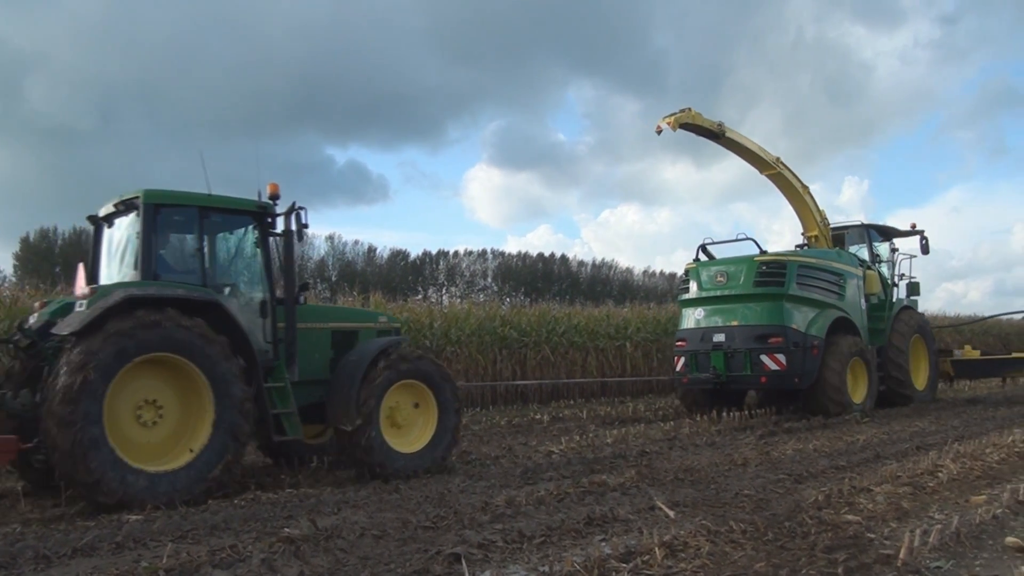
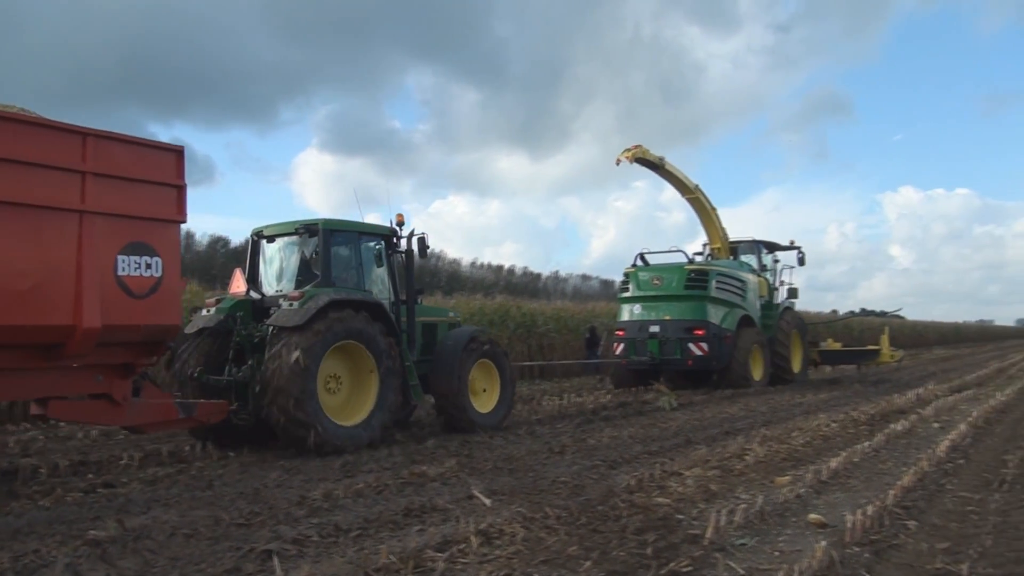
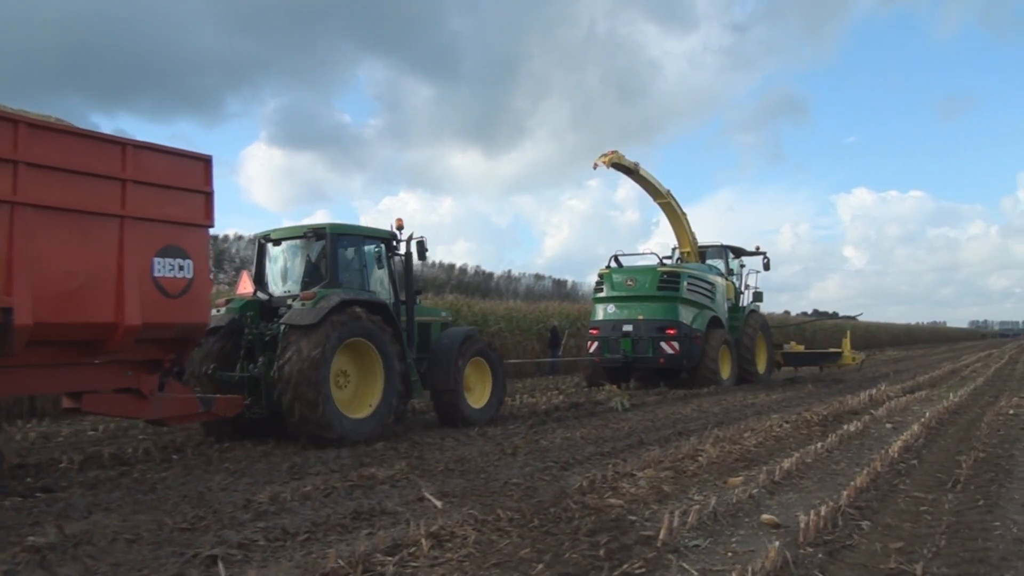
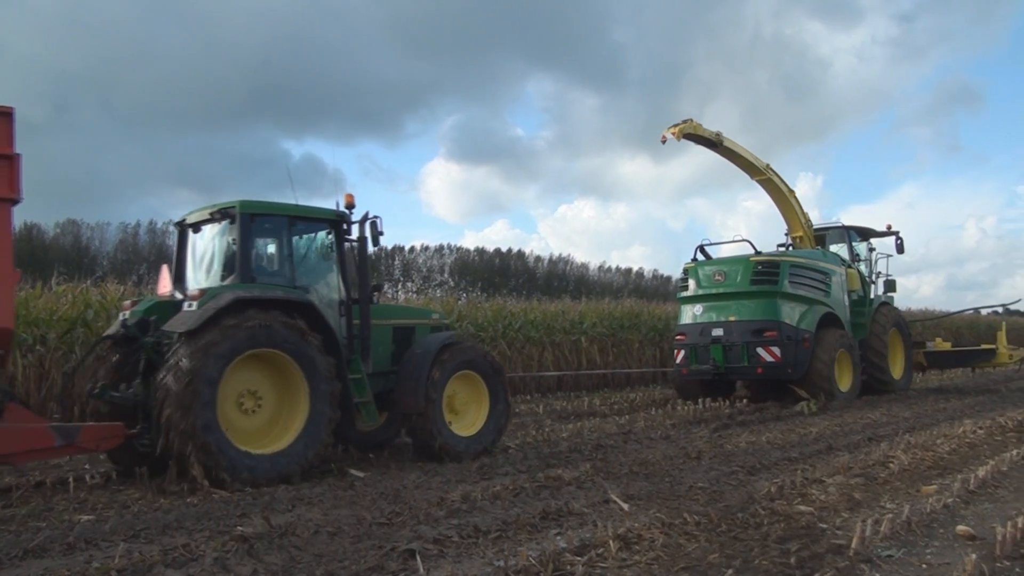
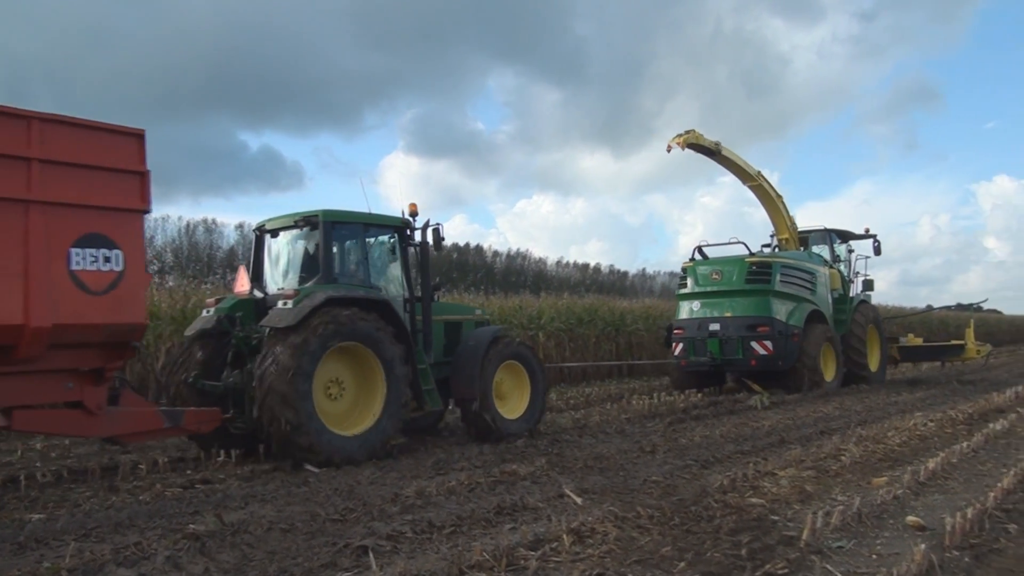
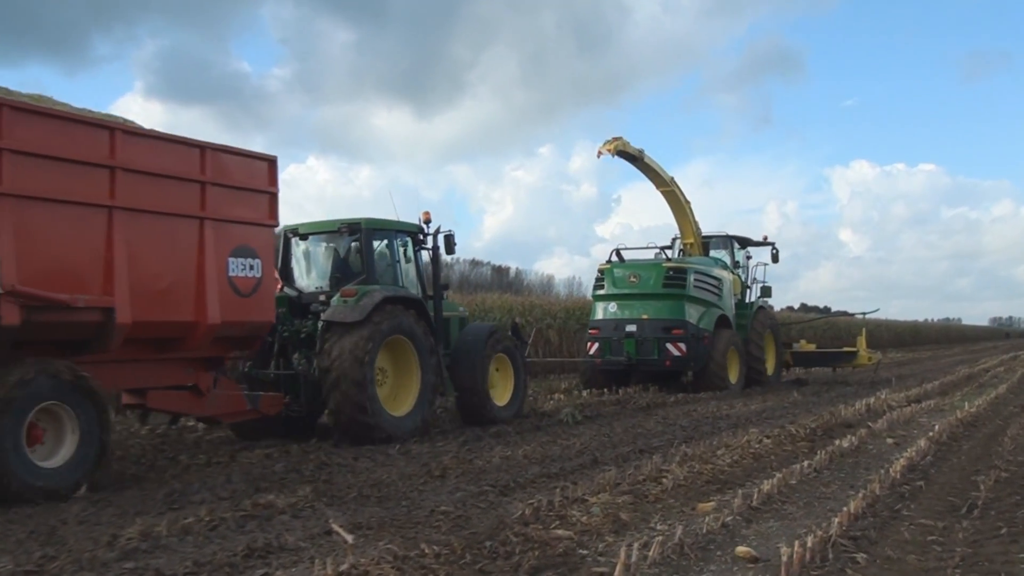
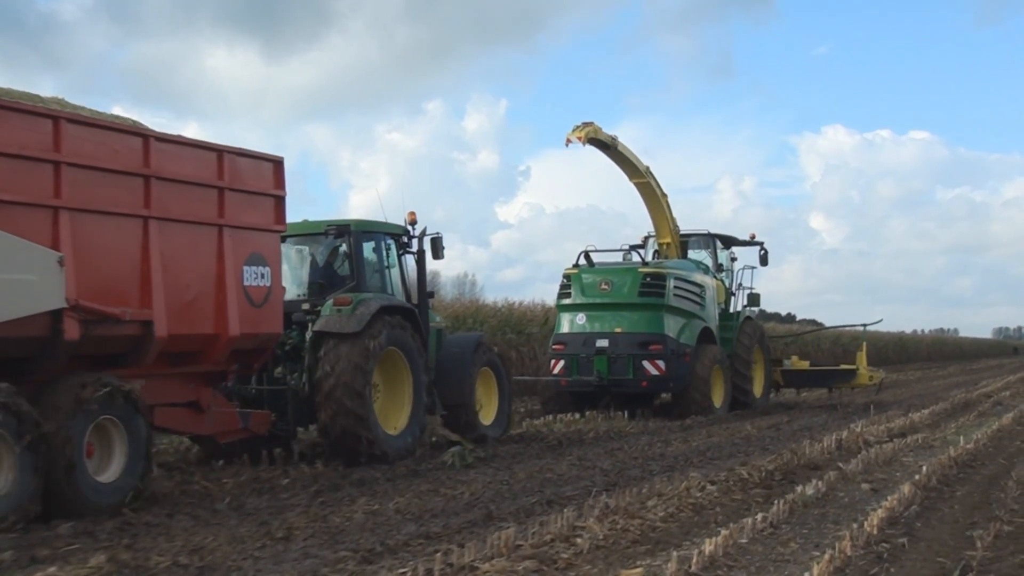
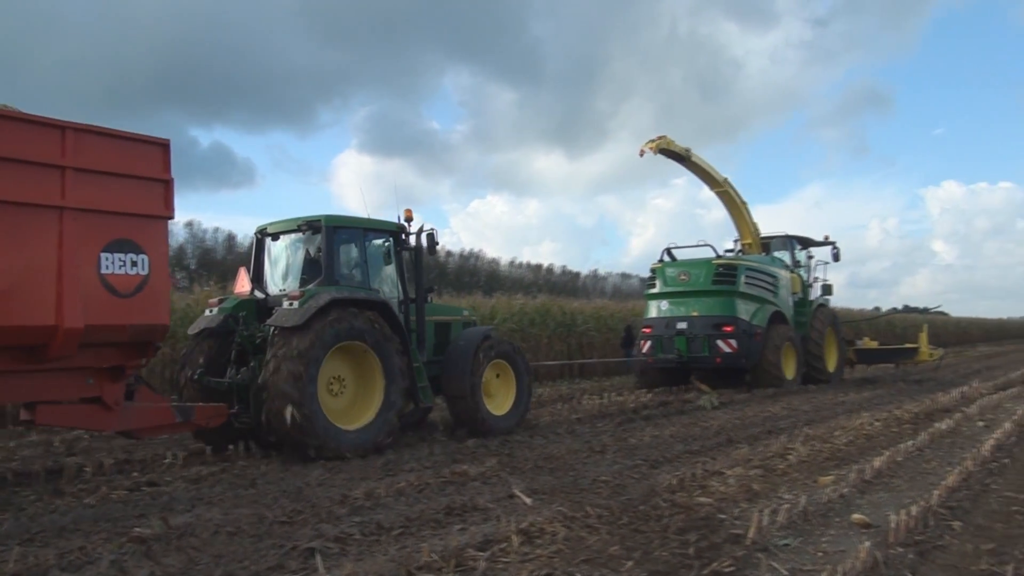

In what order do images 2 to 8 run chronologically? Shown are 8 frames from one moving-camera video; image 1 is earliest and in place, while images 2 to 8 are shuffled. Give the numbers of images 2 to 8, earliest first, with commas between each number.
4, 5, 8, 2, 3, 6, 7
